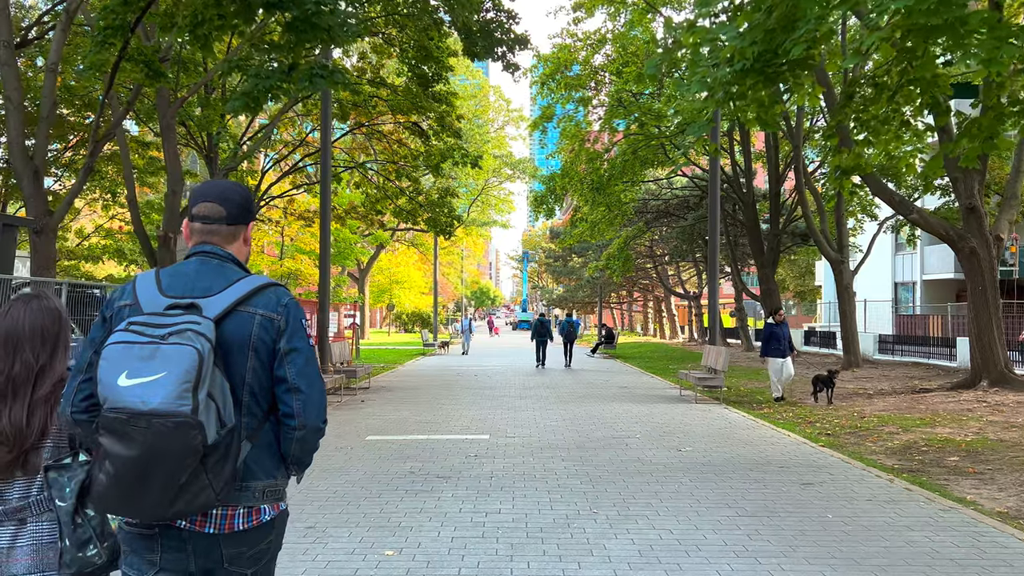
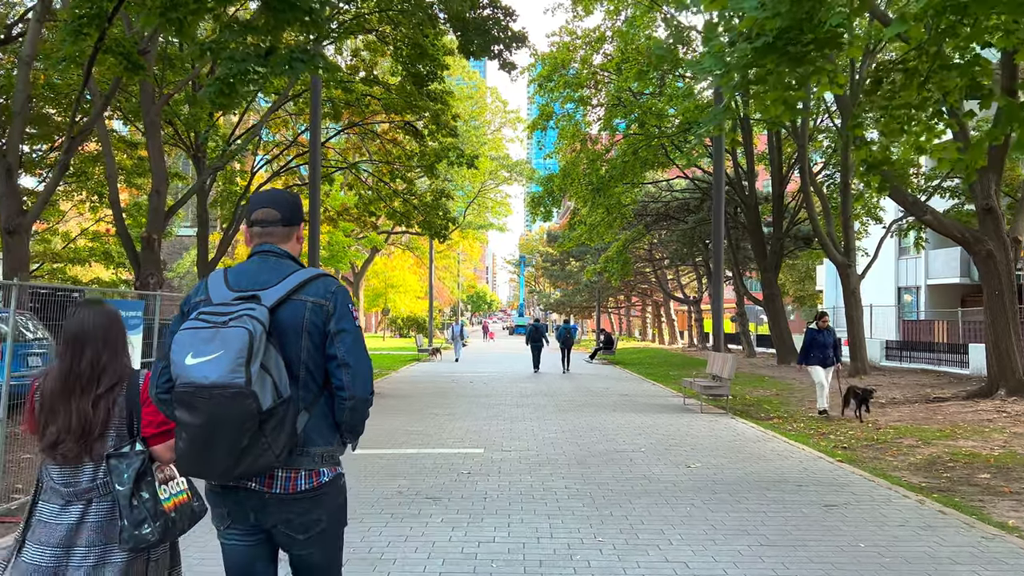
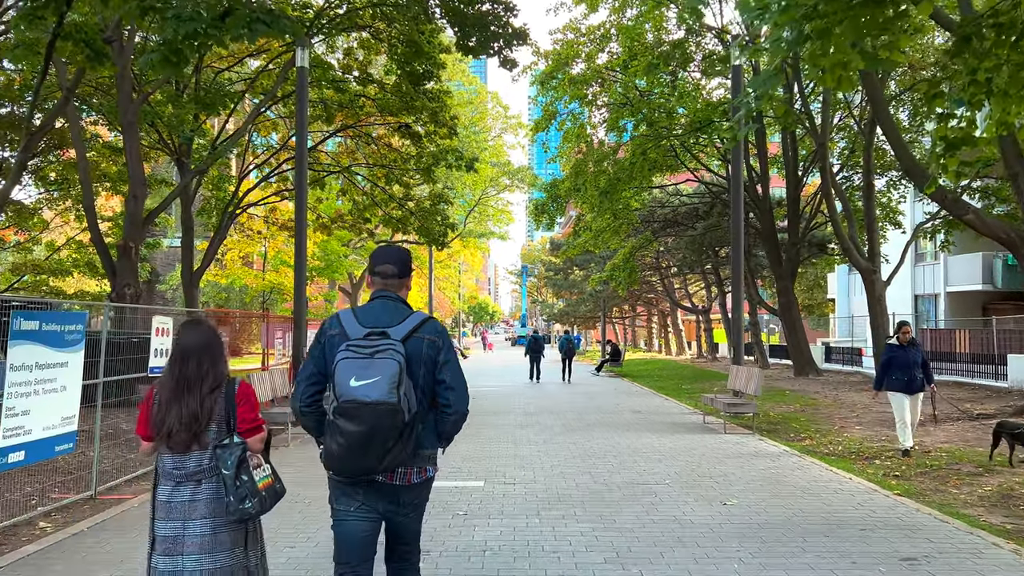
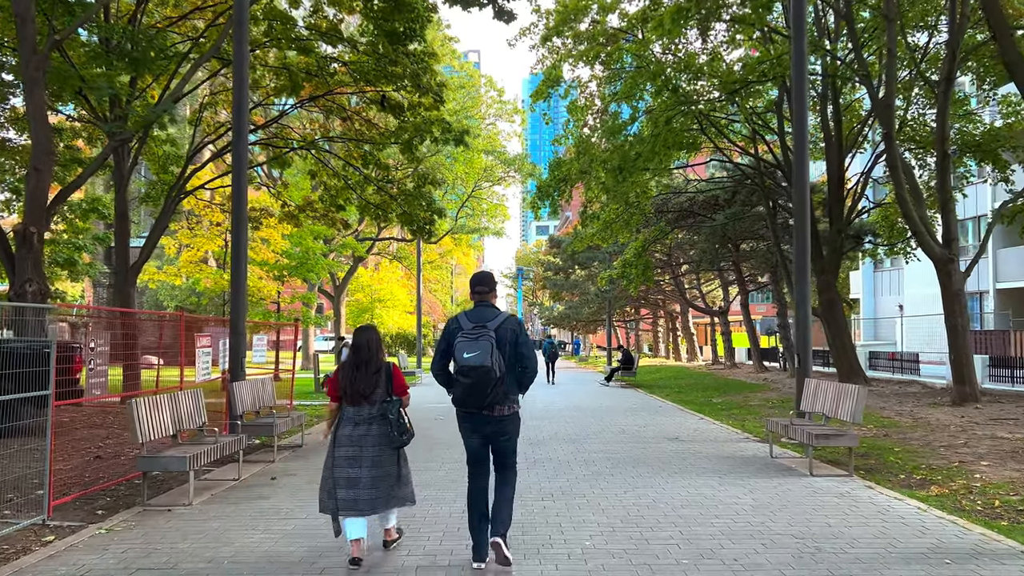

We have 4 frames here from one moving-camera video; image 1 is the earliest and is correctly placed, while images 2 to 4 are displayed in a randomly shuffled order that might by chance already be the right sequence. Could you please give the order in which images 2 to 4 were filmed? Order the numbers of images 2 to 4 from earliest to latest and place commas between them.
2, 3, 4
